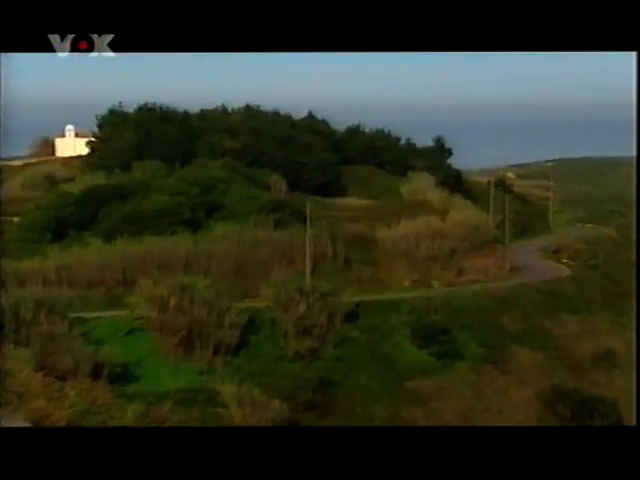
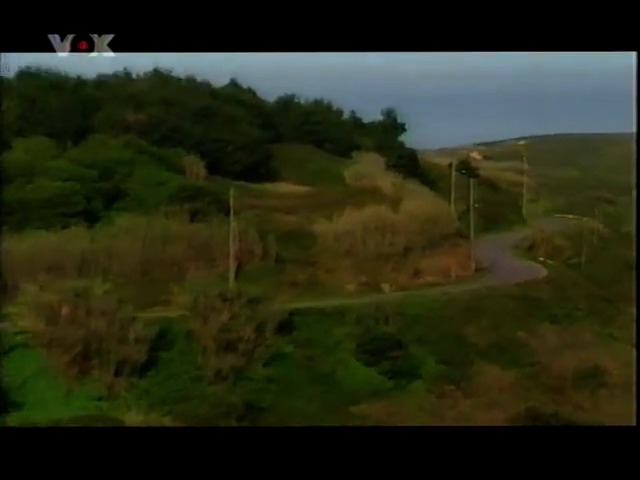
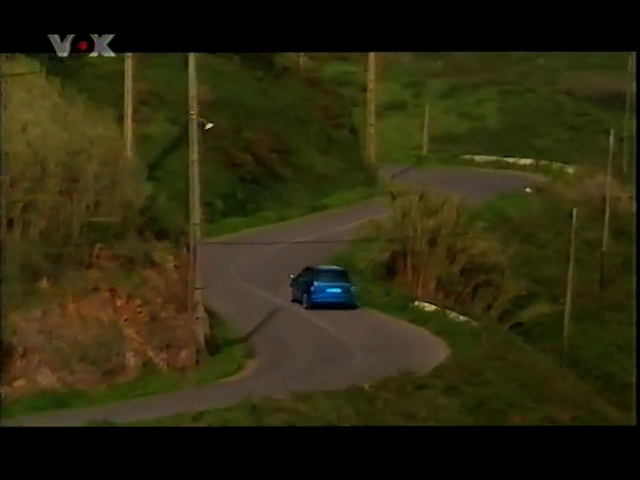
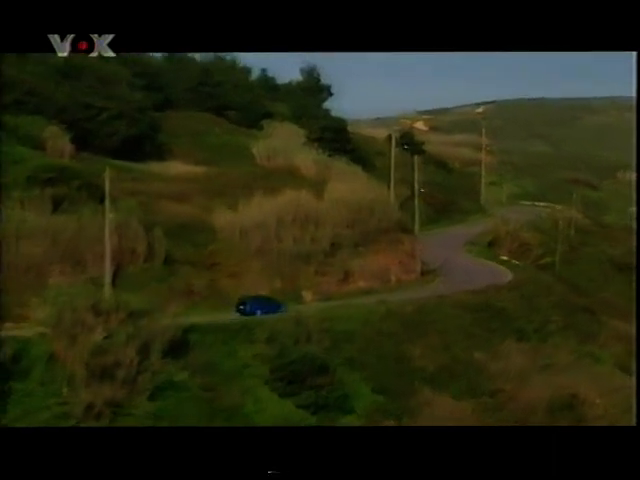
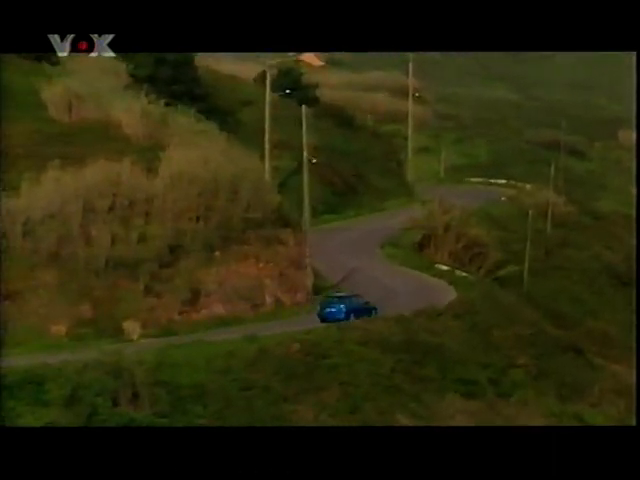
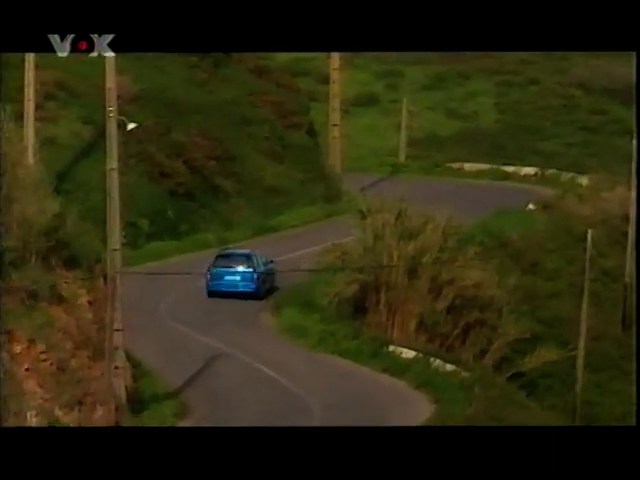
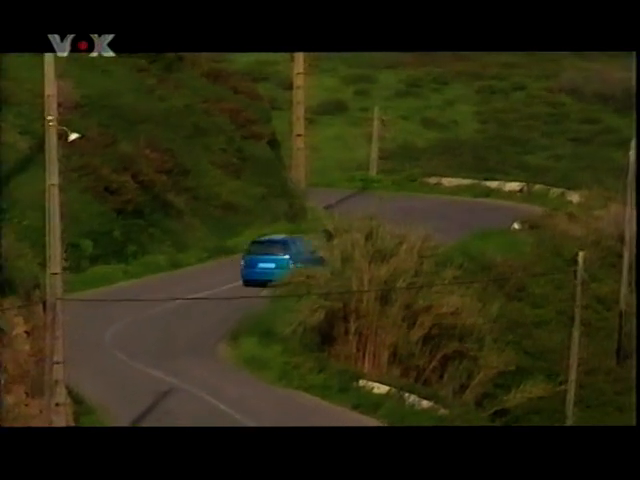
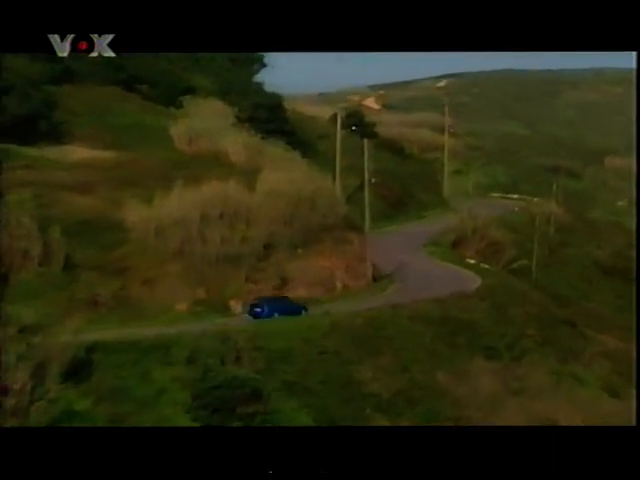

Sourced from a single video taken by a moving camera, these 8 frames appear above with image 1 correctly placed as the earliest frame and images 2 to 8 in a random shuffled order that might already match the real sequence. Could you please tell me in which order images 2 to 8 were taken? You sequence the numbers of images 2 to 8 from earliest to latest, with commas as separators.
2, 4, 8, 5, 3, 6, 7
